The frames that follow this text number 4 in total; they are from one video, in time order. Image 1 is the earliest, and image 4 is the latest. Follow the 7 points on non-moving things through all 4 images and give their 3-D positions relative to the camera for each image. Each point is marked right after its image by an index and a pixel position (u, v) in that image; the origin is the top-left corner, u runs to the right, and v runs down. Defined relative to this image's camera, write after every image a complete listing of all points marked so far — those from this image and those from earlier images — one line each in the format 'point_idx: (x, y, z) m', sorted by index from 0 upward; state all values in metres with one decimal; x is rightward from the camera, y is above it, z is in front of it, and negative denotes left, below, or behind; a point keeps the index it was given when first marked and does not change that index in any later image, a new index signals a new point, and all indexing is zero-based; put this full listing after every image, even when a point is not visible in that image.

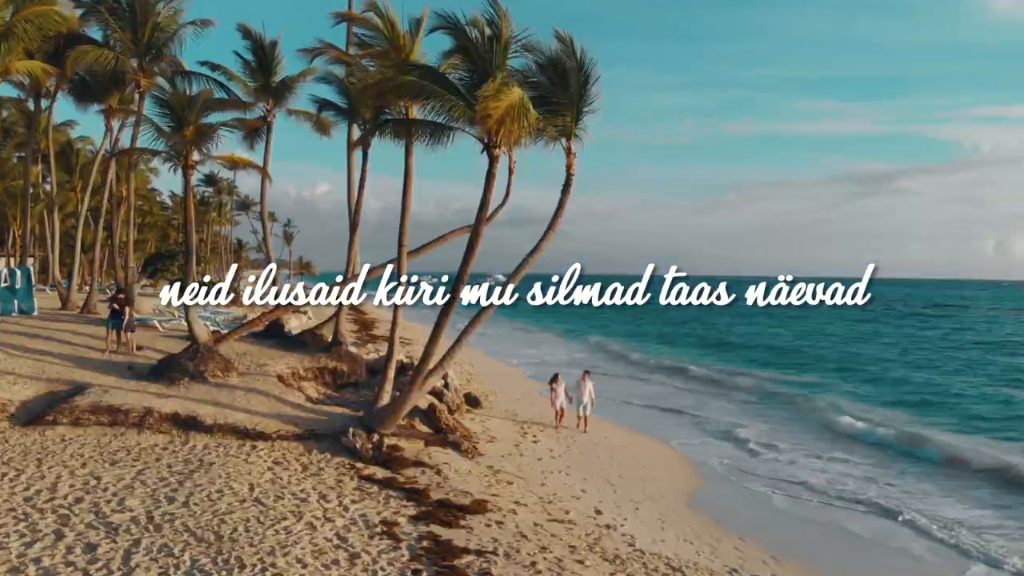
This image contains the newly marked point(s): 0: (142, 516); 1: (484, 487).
0: (-4.0, -2.5, +7.0) m
1: (-0.4, -2.9, +9.4) m
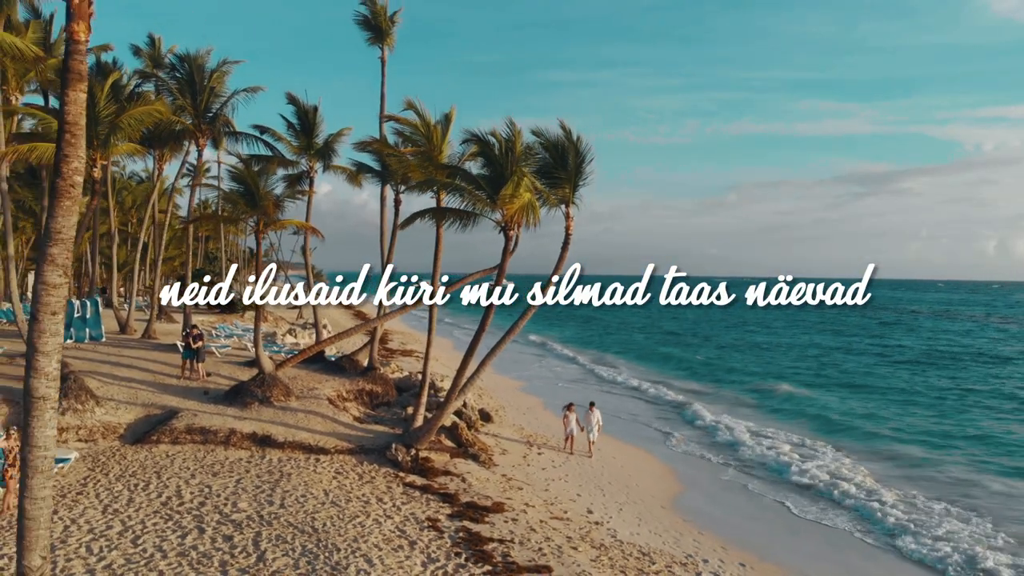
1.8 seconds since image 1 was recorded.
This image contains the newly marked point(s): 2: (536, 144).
0: (-3.8, -3.4, +9.6) m
1: (-0.2, -3.8, +12.0) m
2: (+0.5, +3.2, +14.2) m
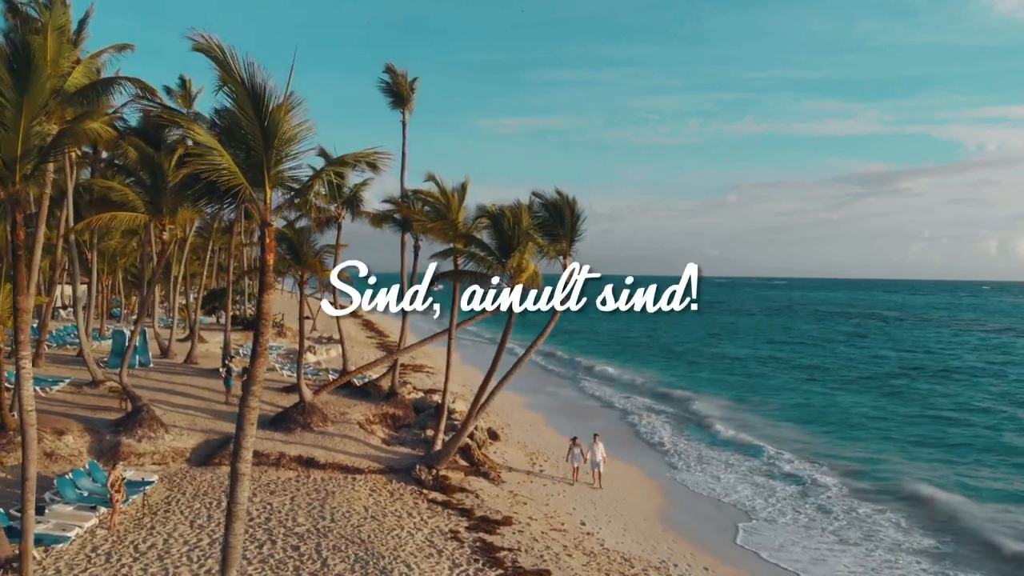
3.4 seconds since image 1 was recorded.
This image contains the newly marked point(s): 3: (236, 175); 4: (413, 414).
0: (-3.7, -4.4, +11.9) m
1: (-0.1, -4.8, +14.3) m
2: (+0.7, +2.1, +16.5) m
3: (-2.5, +1.0, +6.1) m
4: (-3.0, -3.8, +19.3) m
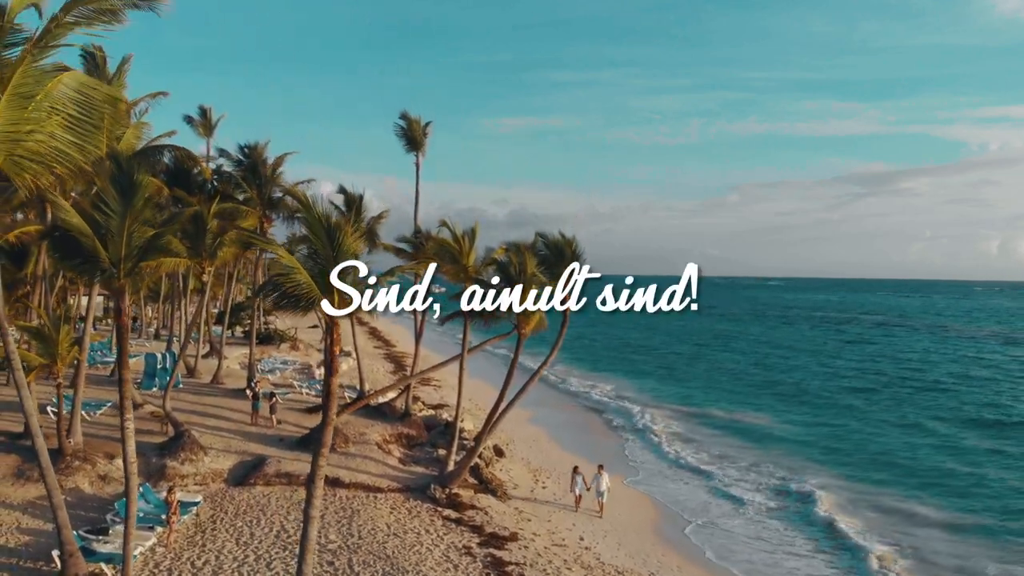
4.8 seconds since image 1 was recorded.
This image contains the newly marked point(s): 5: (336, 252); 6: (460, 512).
0: (-3.5, -5.4, +13.5) m
1: (+0.1, -5.8, +15.9) m
2: (+0.8, +1.2, +18.1) m
3: (-2.4, 0.0, +7.7) m
4: (-2.8, -4.7, +21.0) m
5: (-2.2, +0.5, +7.8) m
6: (-1.3, -5.6, +16.2) m
